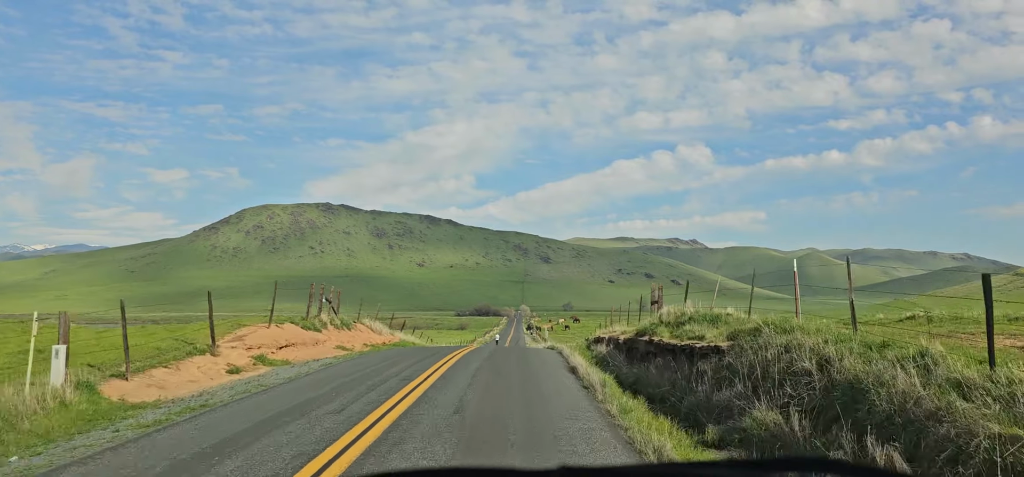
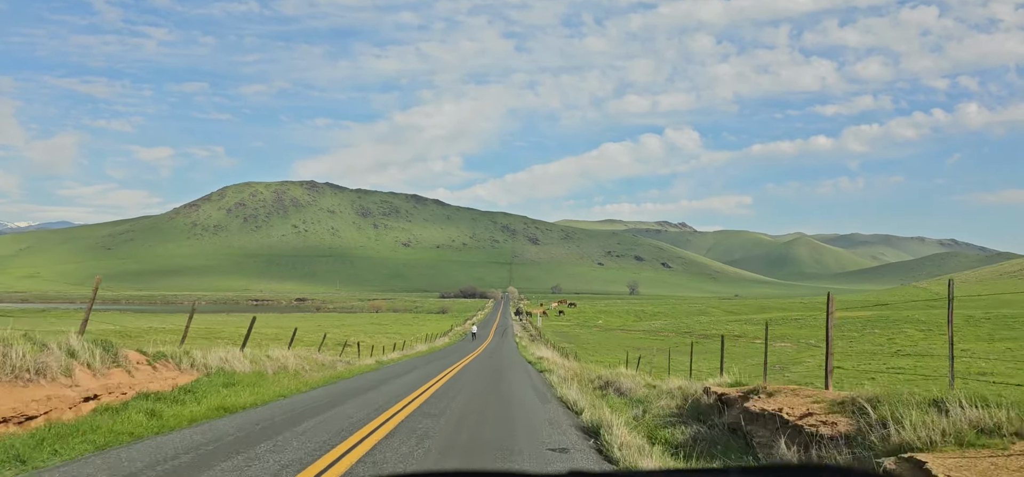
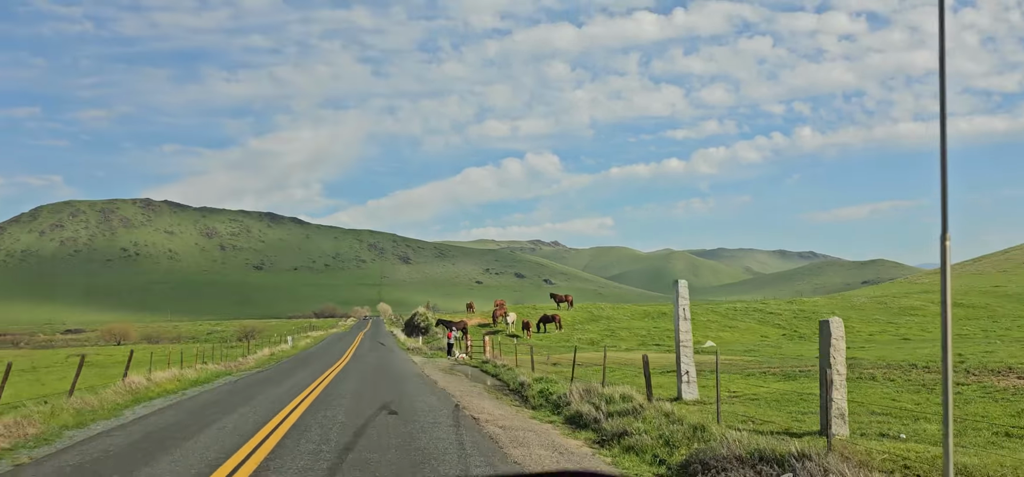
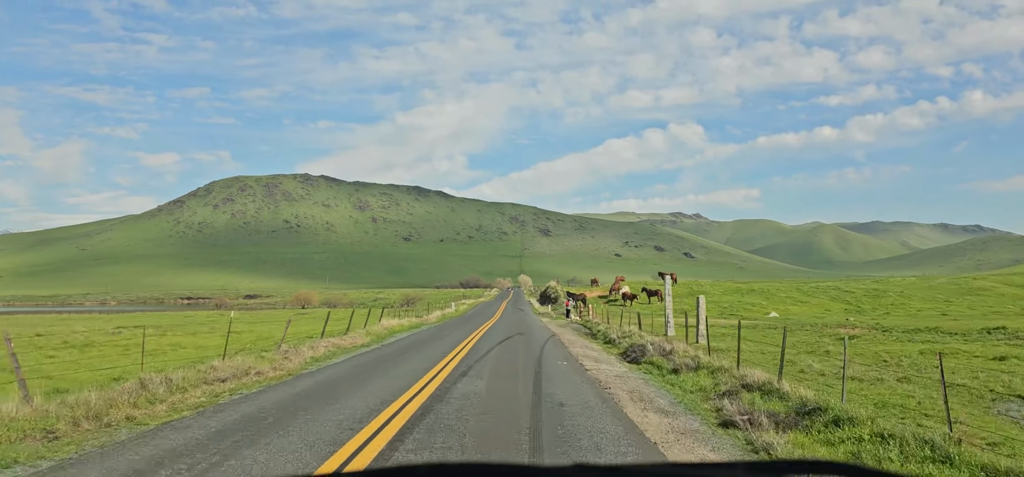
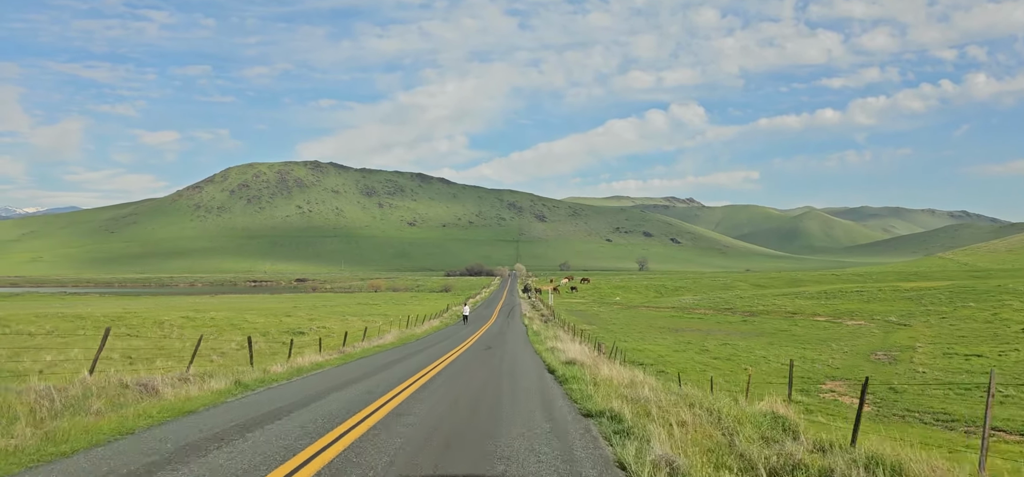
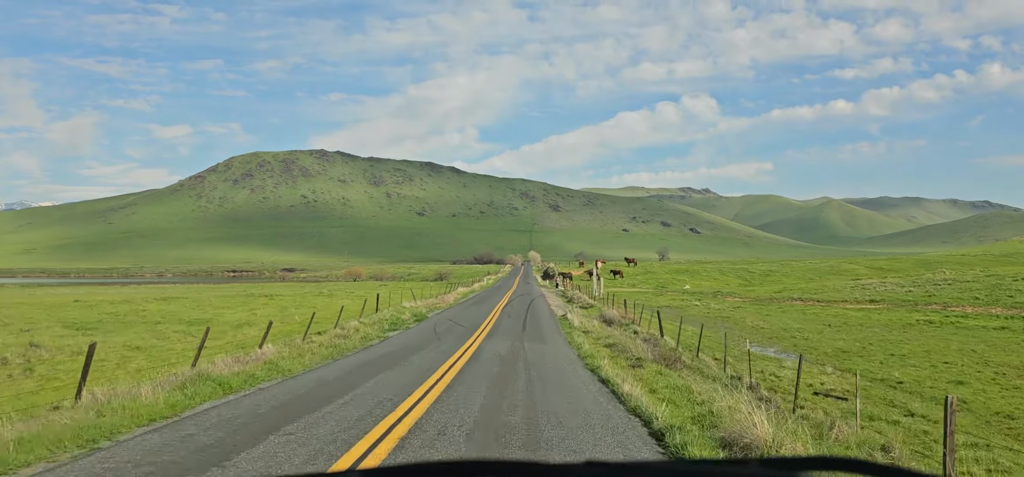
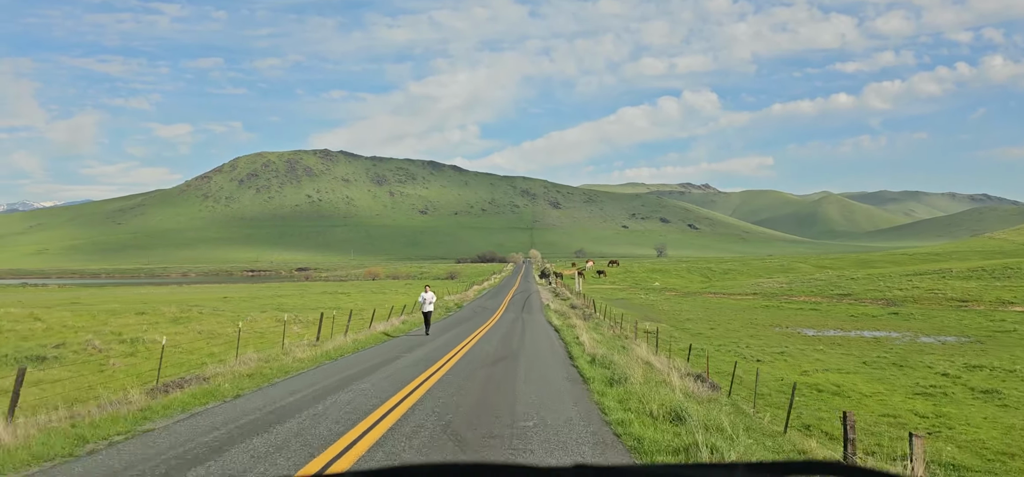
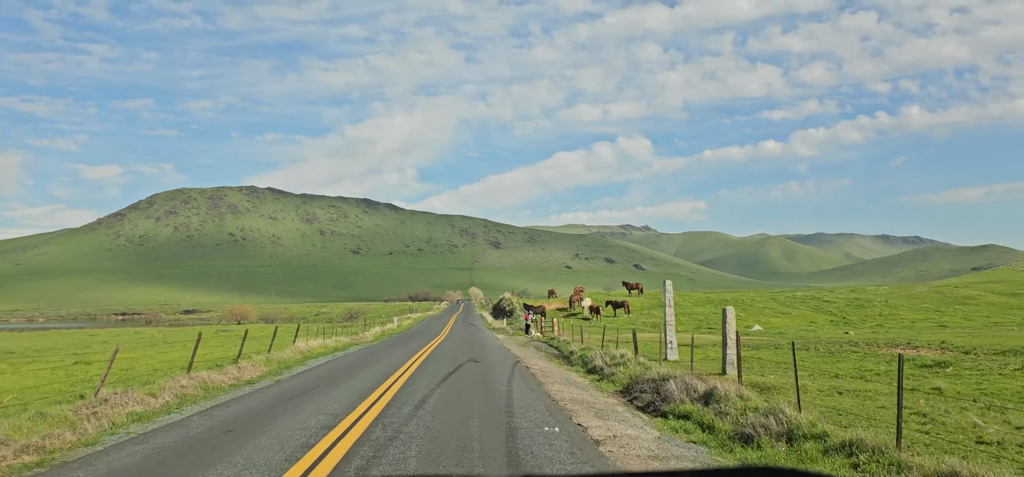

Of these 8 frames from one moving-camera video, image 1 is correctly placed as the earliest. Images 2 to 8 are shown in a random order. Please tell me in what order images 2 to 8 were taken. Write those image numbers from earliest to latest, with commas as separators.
2, 5, 7, 6, 4, 8, 3
